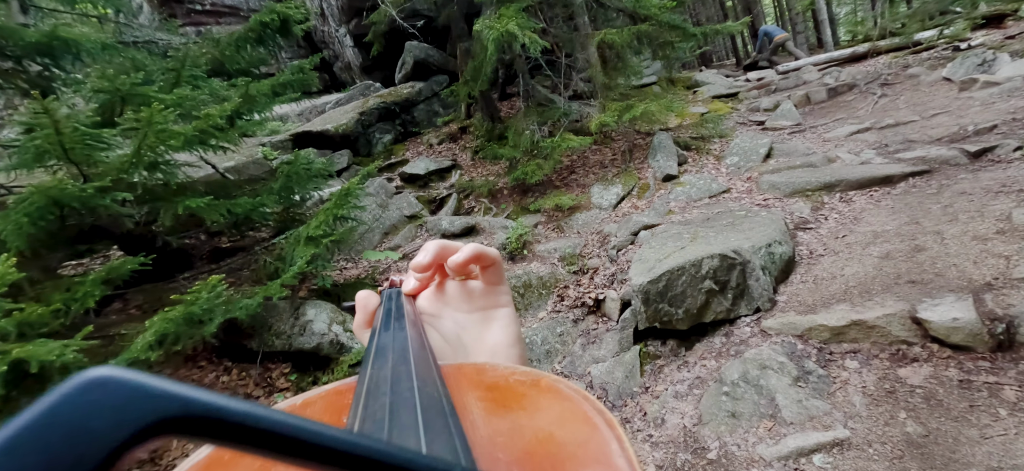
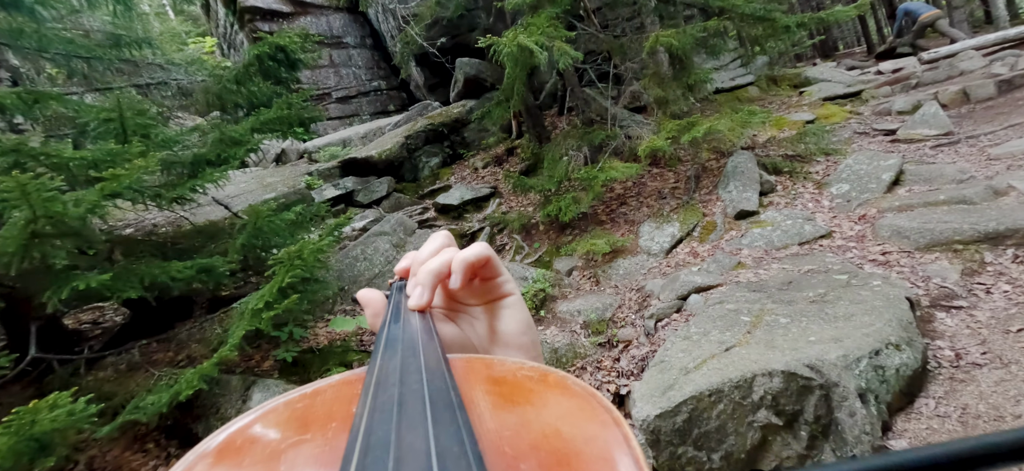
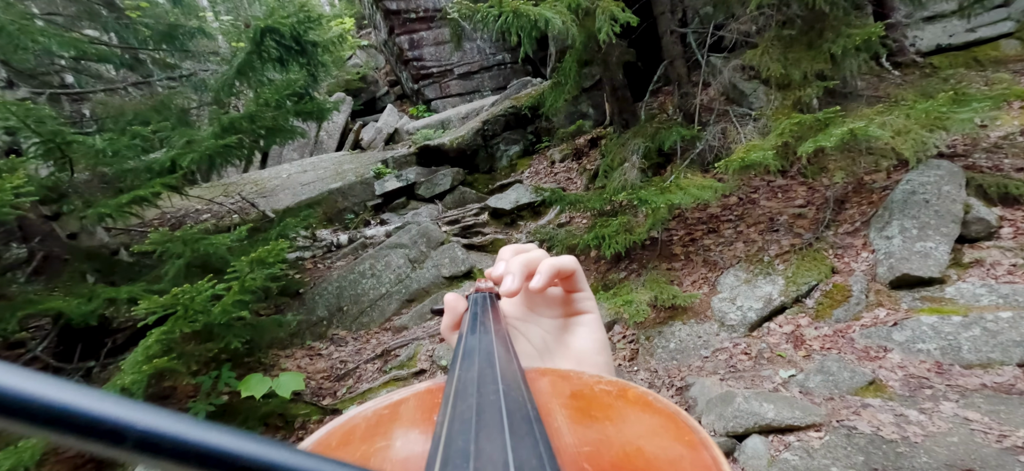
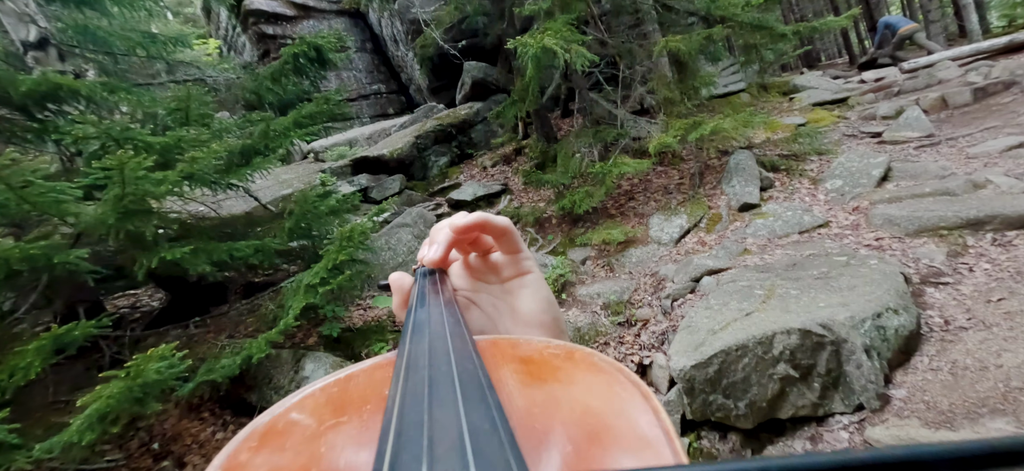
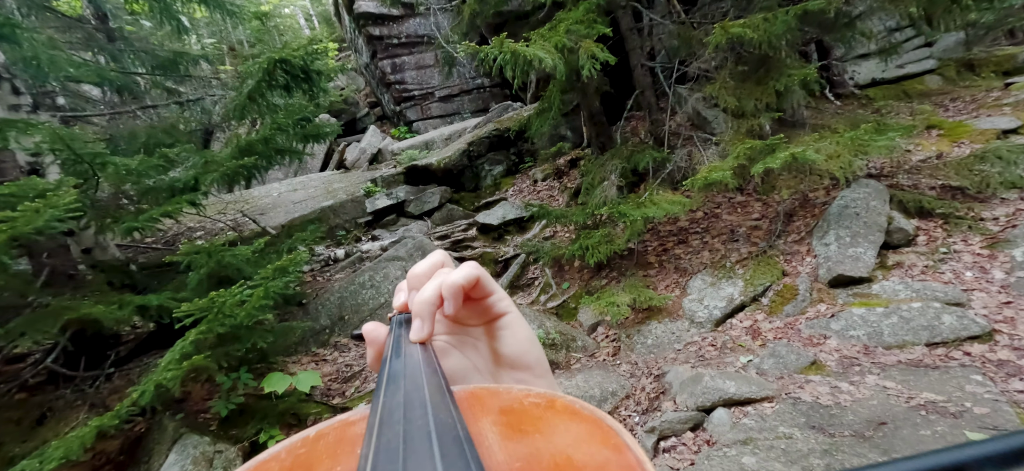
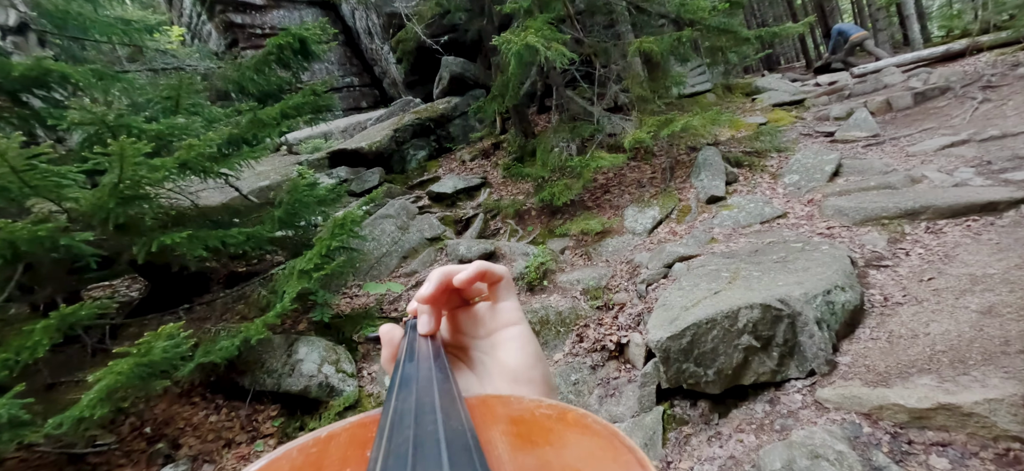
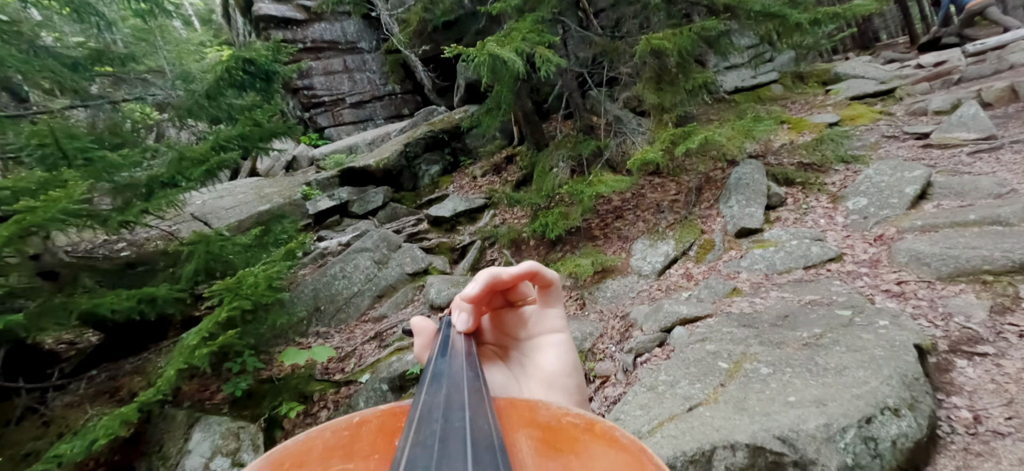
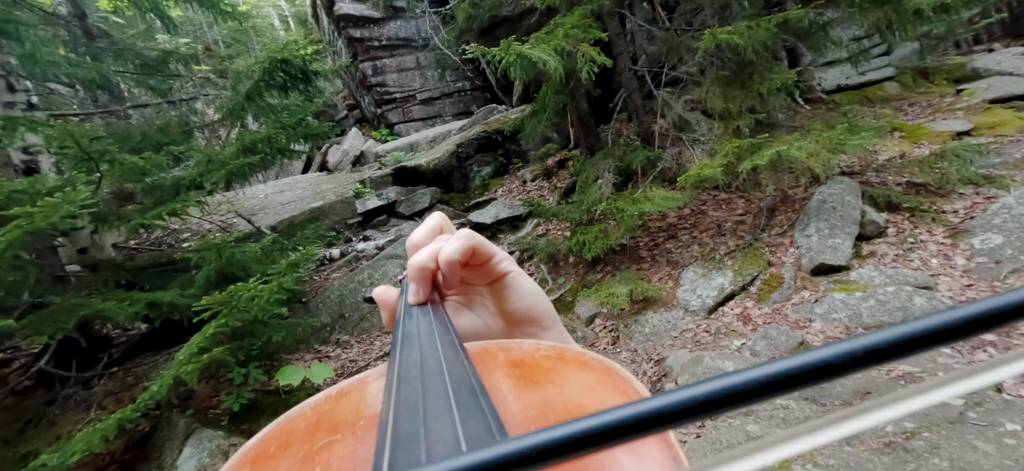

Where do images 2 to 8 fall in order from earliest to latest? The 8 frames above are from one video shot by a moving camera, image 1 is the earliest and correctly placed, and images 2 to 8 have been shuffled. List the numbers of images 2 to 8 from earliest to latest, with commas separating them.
6, 4, 2, 7, 8, 5, 3
